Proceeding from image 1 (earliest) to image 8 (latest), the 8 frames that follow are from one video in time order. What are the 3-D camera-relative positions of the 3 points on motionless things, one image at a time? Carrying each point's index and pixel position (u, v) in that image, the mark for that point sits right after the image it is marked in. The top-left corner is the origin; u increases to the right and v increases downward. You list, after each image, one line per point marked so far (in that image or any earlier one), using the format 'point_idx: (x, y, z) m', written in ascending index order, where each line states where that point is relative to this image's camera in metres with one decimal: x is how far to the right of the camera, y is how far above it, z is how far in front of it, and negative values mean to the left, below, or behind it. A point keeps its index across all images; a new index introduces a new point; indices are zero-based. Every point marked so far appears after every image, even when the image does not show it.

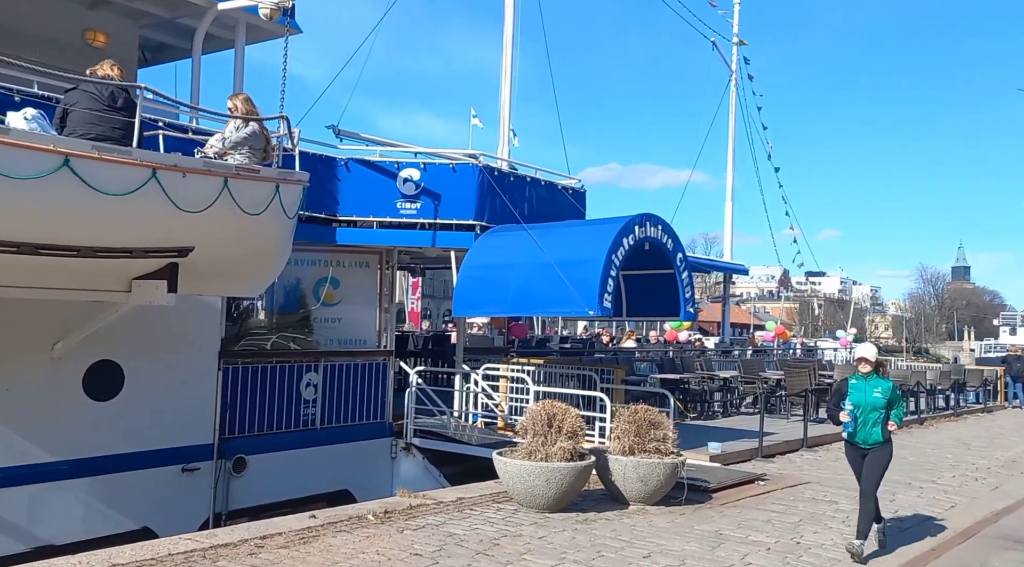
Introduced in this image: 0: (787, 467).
0: (+3.9, -2.6, +14.8) m
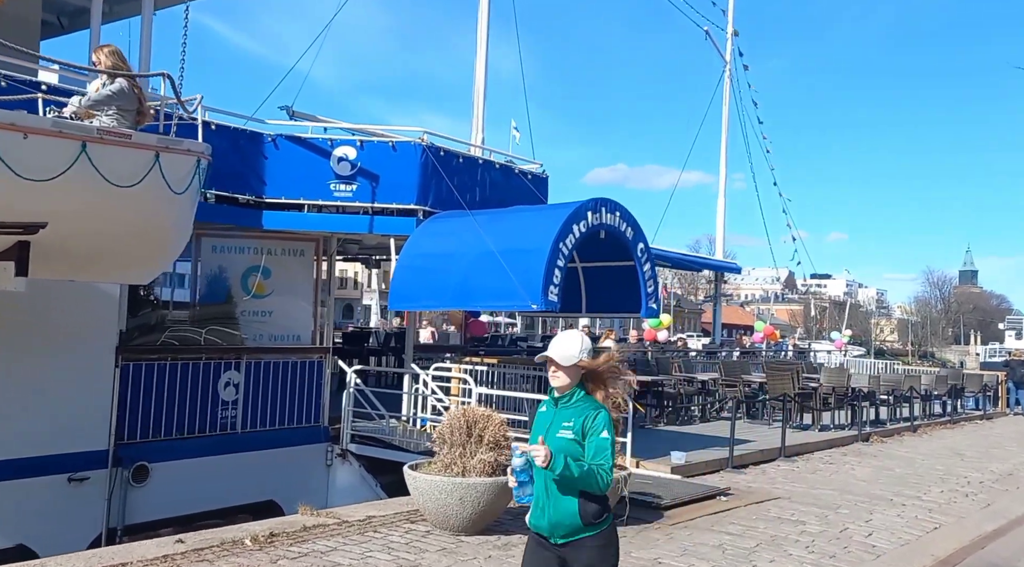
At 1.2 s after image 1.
0: (+3.2, -2.6, +13.6) m
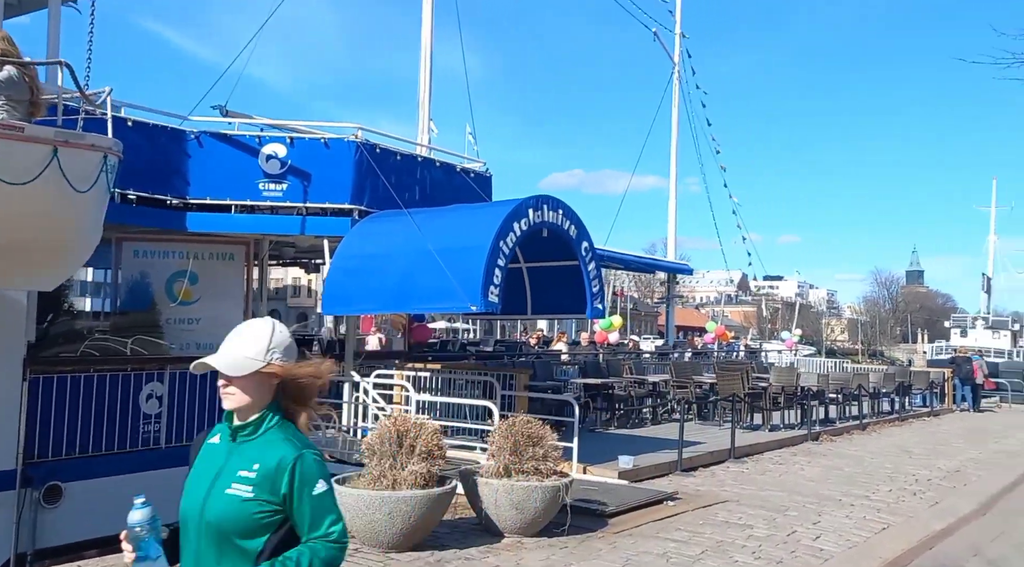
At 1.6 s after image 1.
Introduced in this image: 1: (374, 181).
0: (+2.5, -2.6, +13.3) m
1: (-1.6, +1.2, +12.2) m
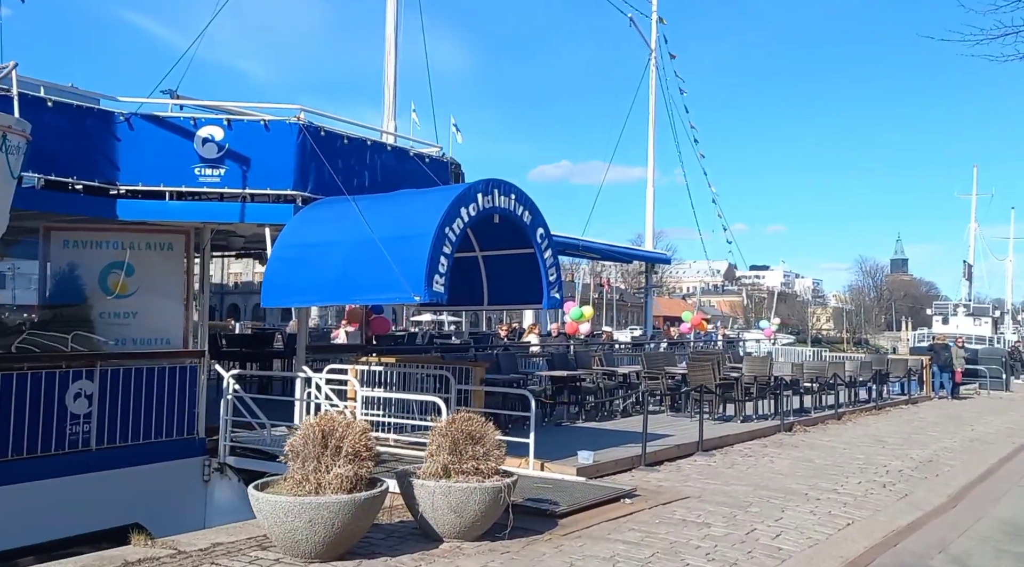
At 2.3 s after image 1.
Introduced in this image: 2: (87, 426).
0: (+2.0, -2.4, +12.9) m
1: (-2.2, +1.3, +11.6) m
2: (-4.4, -1.5, +10.7) m
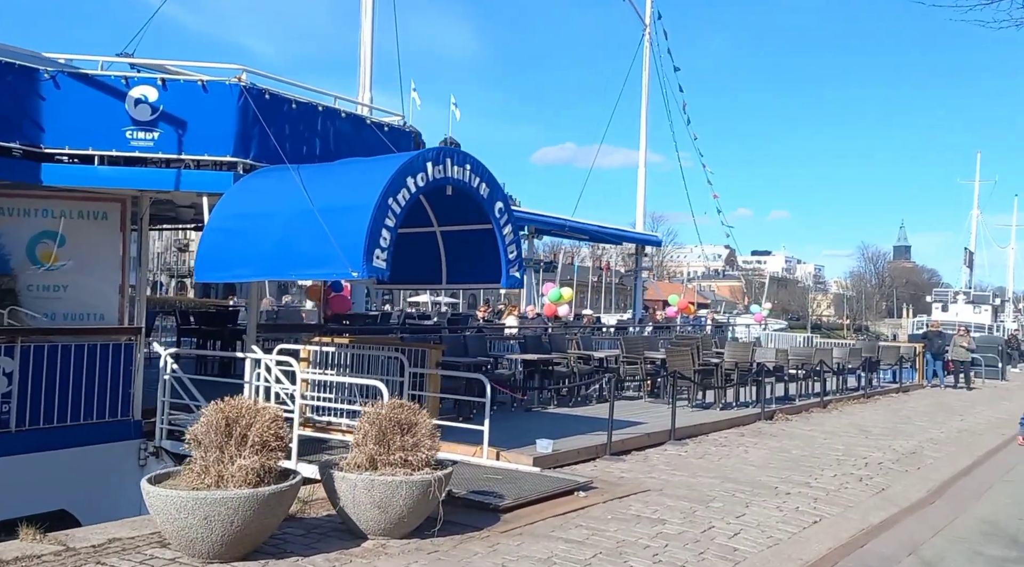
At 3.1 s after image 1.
0: (+1.5, -2.2, +12.2) m
1: (-2.7, +1.6, +10.9) m
2: (-4.9, -1.2, +10.0) m
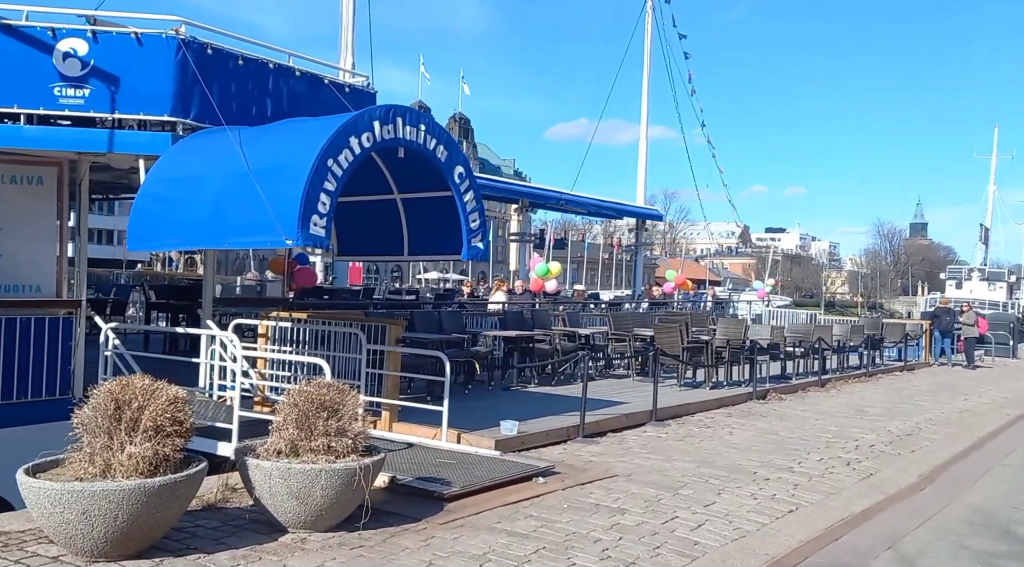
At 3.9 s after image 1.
0: (+1.1, -1.9, +11.5) m
1: (-3.1, +1.9, +10.2) m
2: (-5.3, -0.9, +9.4) m
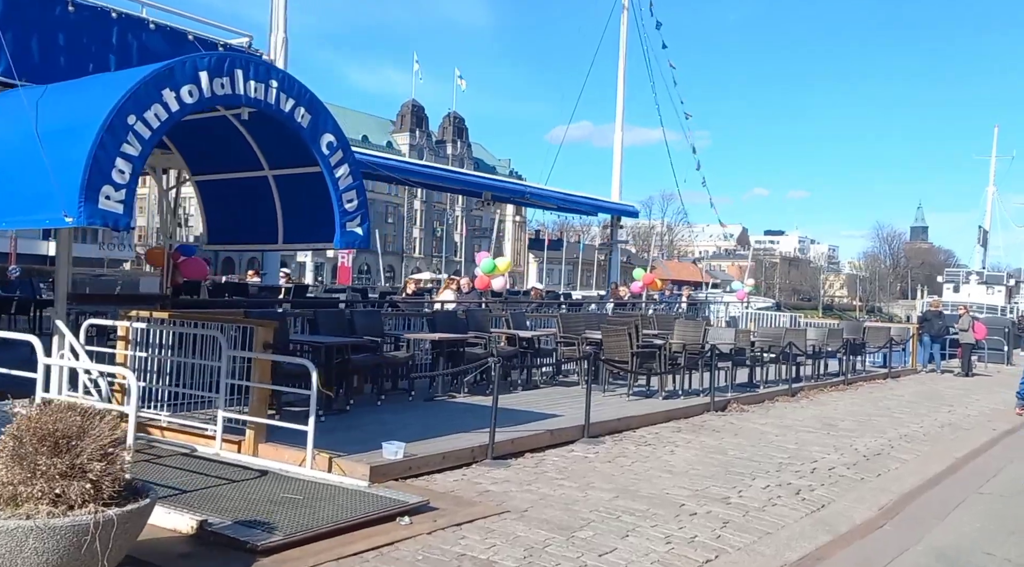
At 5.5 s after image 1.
0: (0.0, -1.8, +9.8) m
1: (-4.1, +1.9, +8.4) m
2: (-6.3, -0.8, +7.6) m
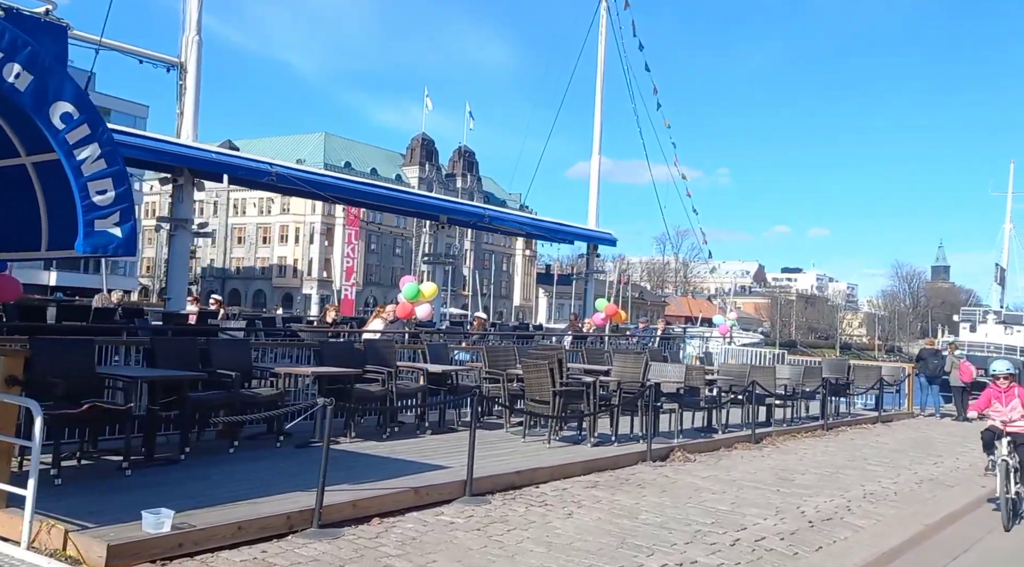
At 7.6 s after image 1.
0: (-1.3, -2.0, +7.6) m
1: (-5.4, +1.8, +6.4) m
2: (-7.7, -0.9, +5.5) m
